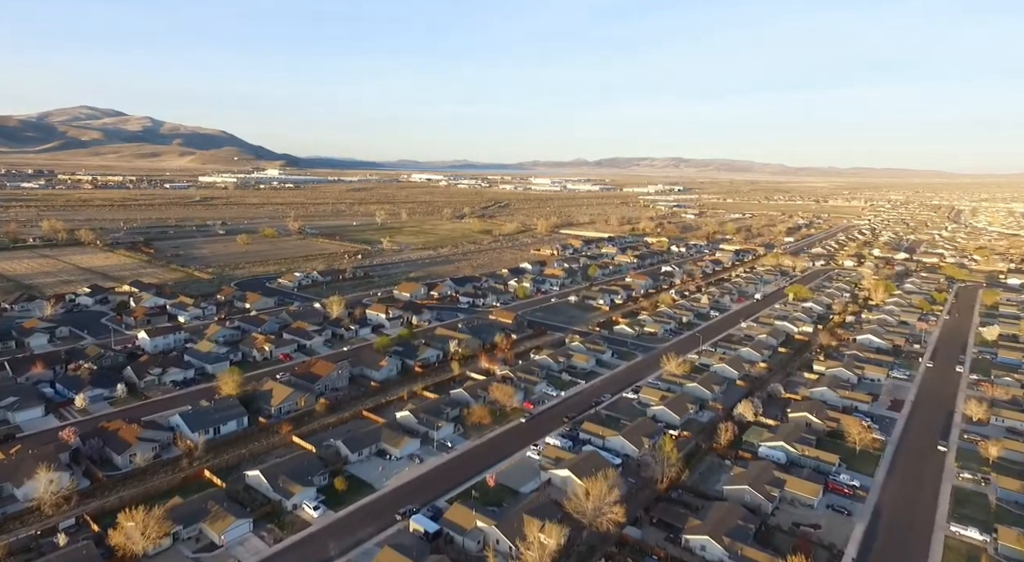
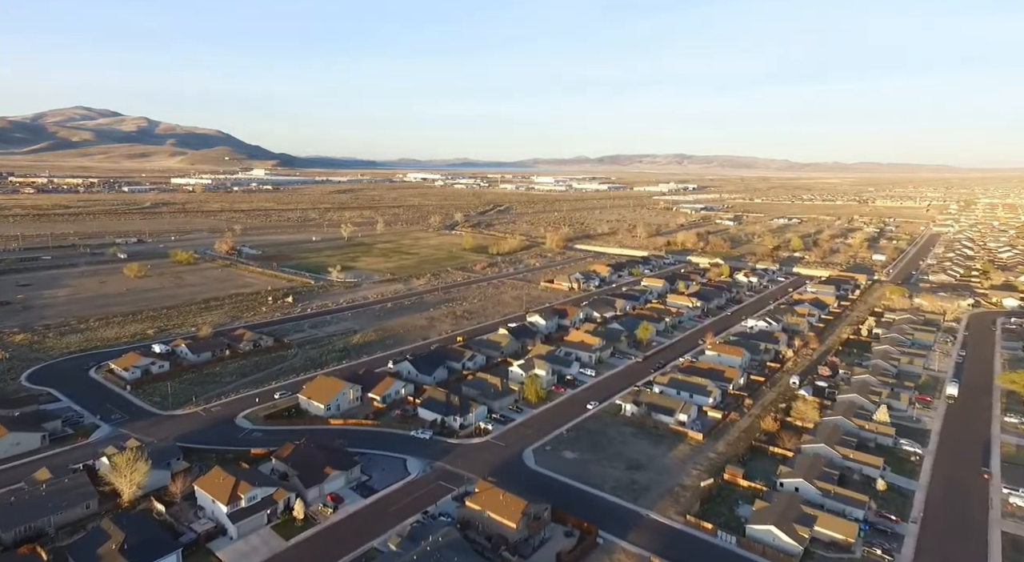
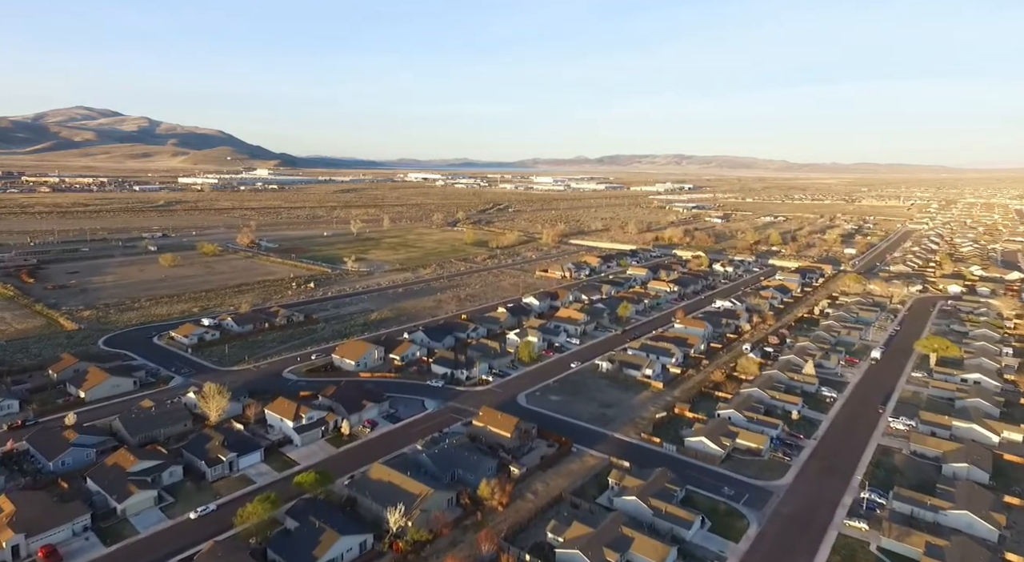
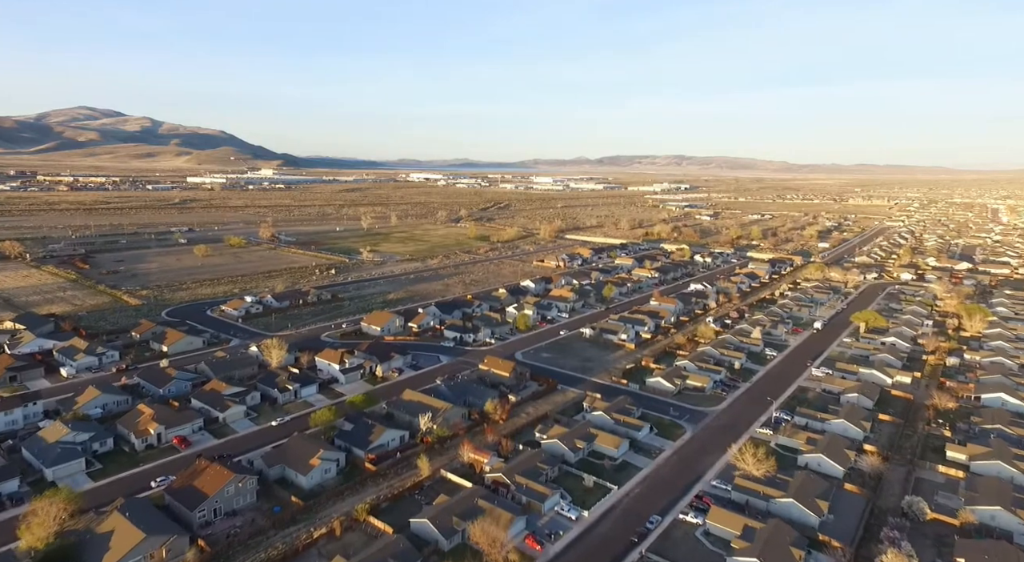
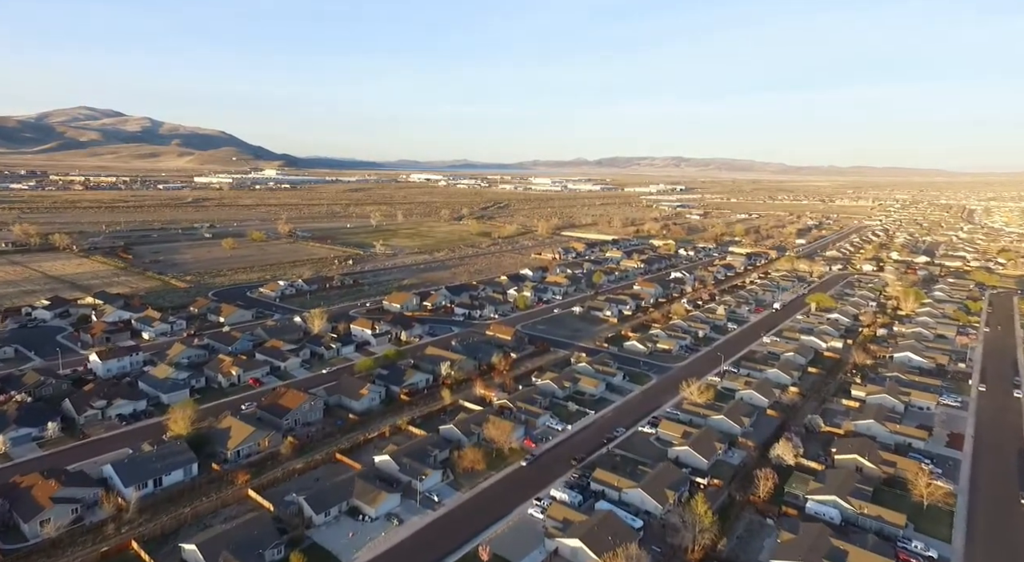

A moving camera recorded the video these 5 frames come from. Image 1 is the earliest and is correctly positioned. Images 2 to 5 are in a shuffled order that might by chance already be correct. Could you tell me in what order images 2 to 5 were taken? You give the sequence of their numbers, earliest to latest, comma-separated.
5, 4, 3, 2
